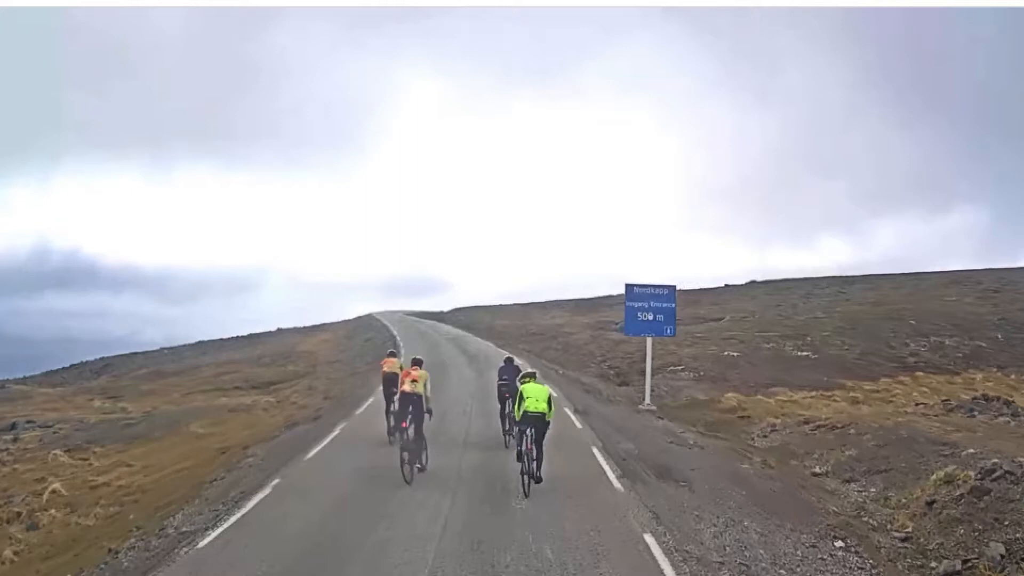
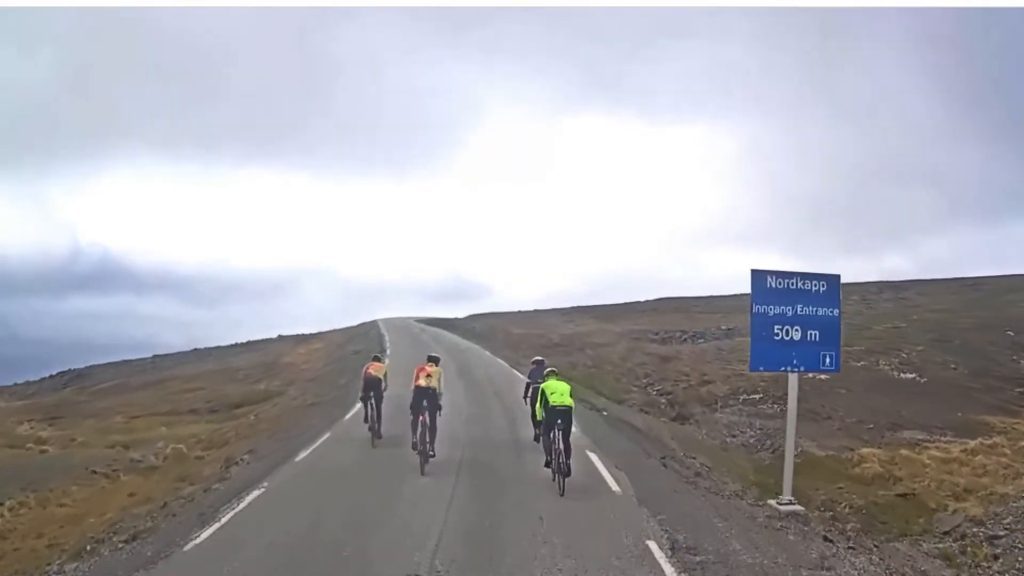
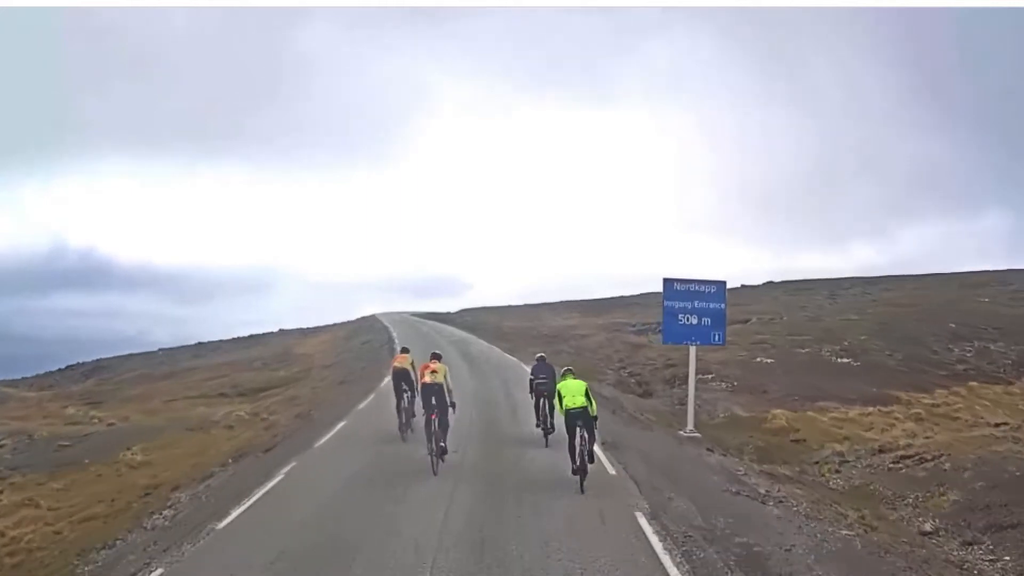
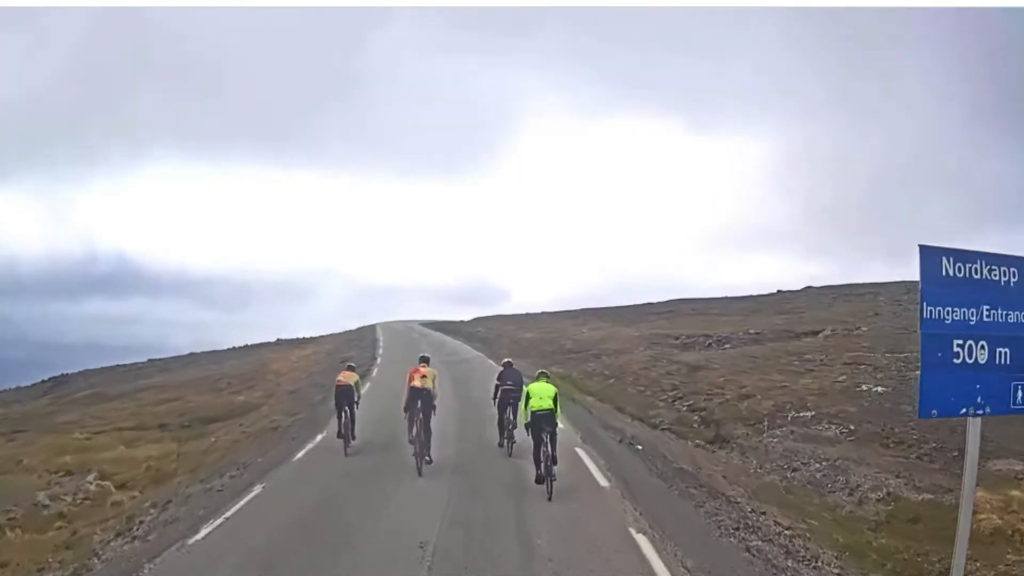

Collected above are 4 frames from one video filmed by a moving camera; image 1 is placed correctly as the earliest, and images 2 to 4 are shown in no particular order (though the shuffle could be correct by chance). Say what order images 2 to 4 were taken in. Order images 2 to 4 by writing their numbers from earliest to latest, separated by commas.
3, 2, 4
